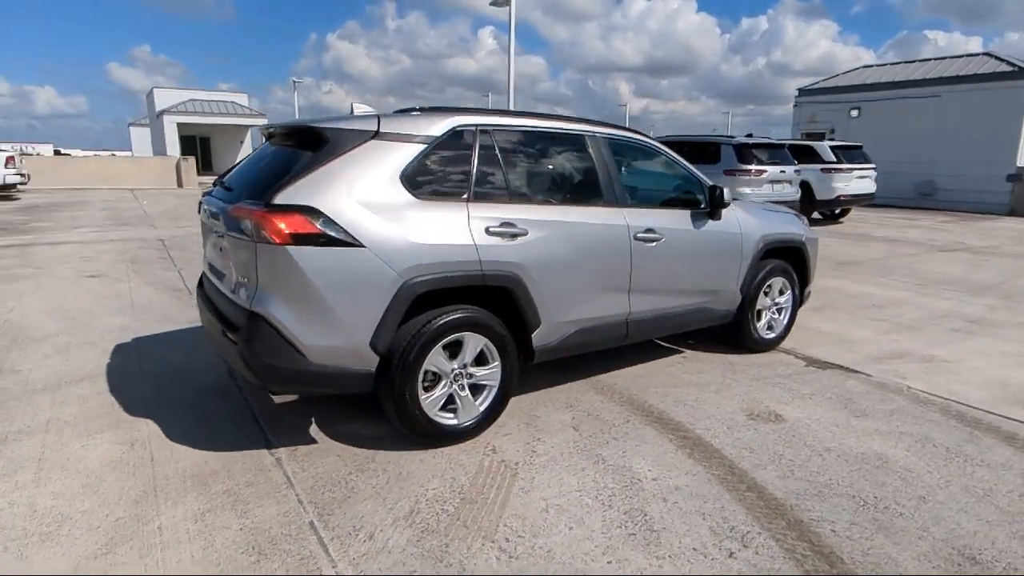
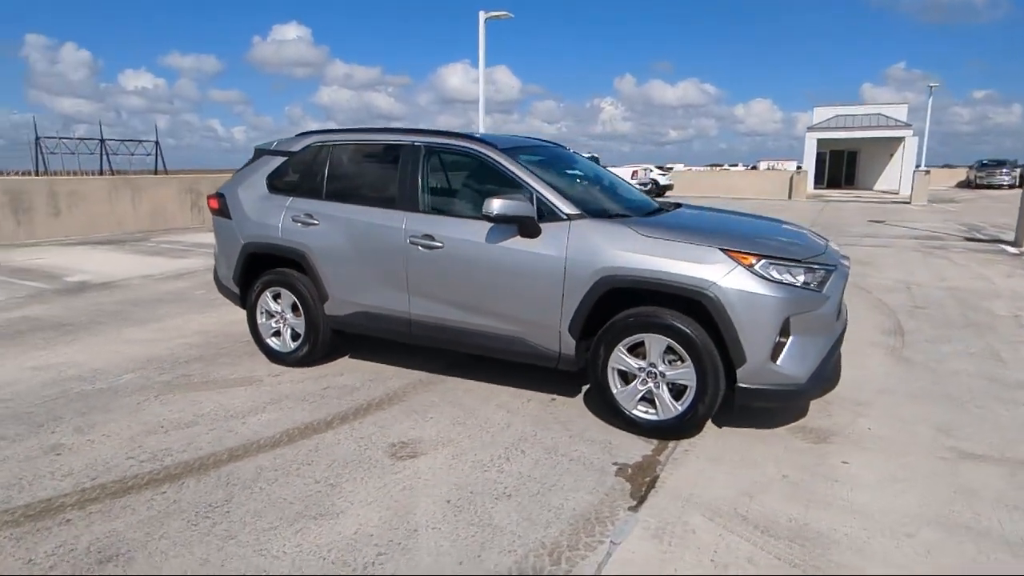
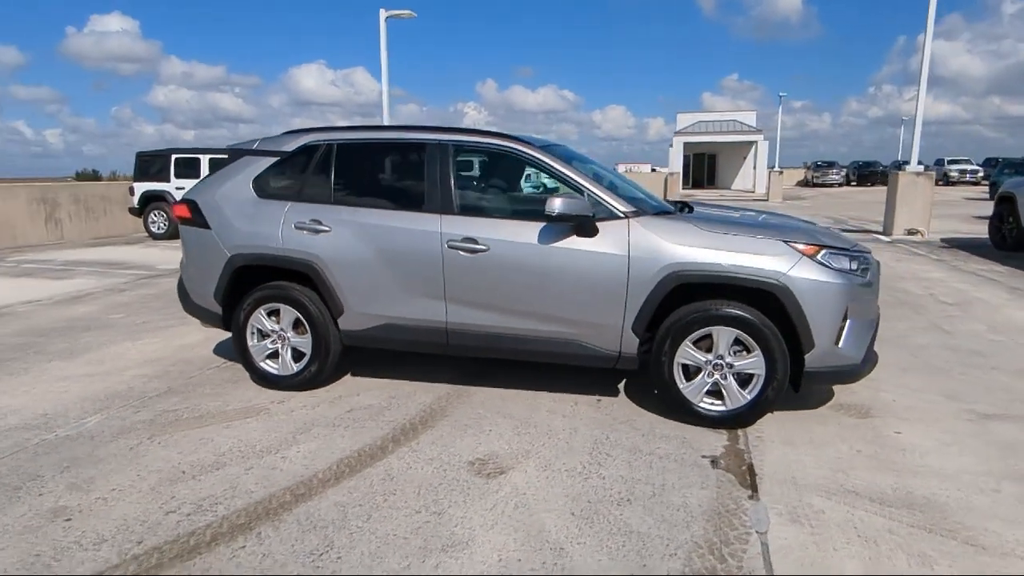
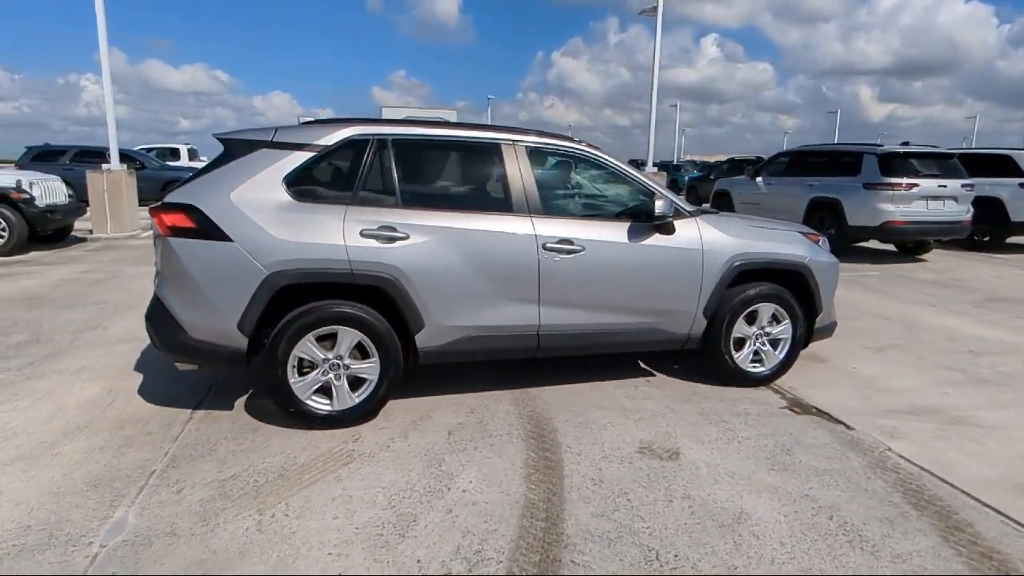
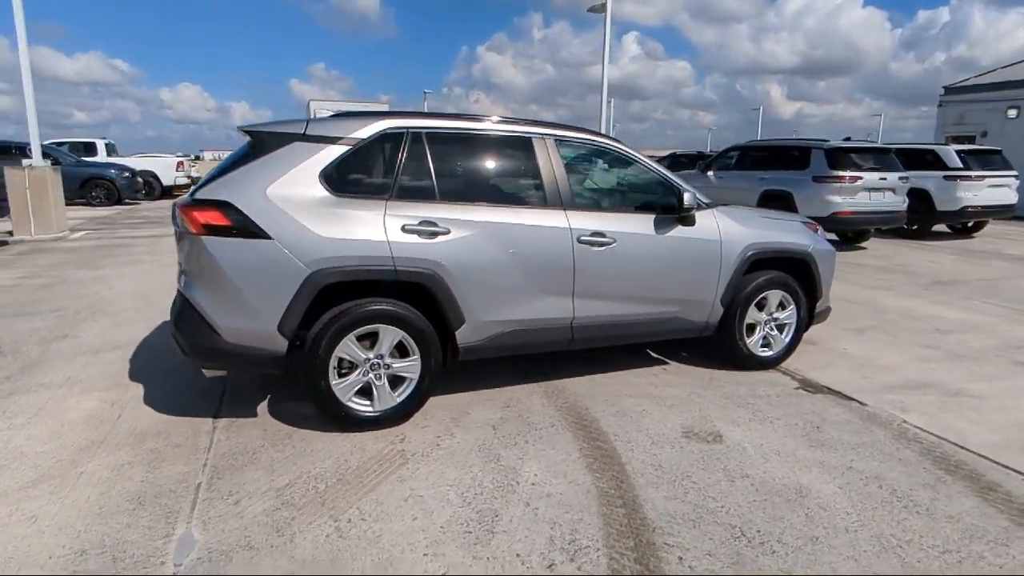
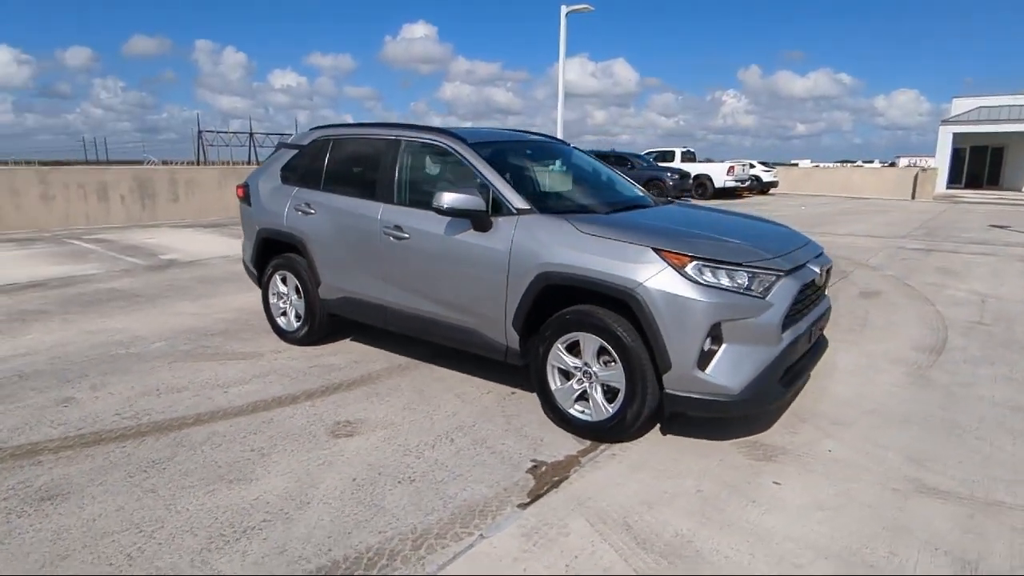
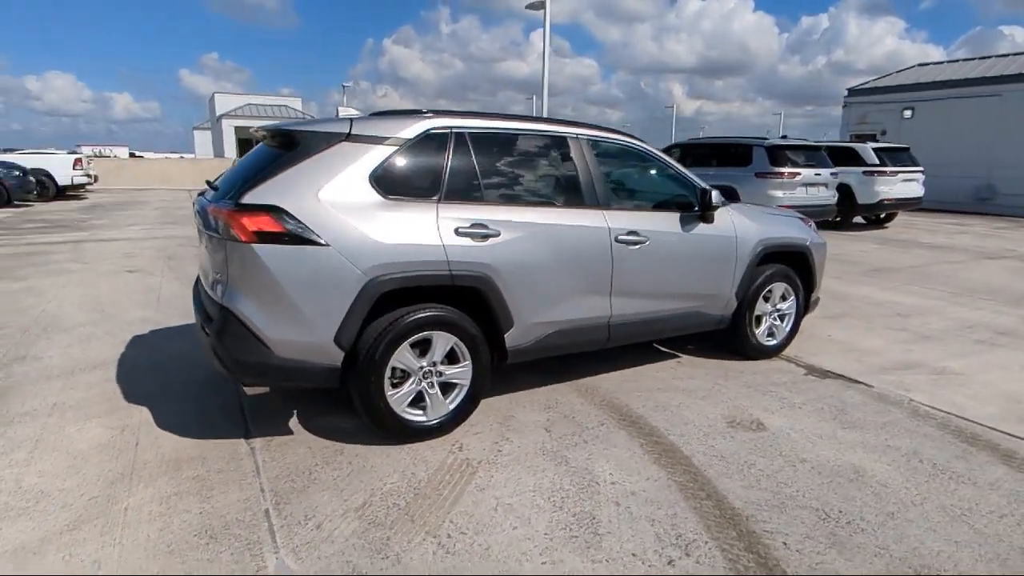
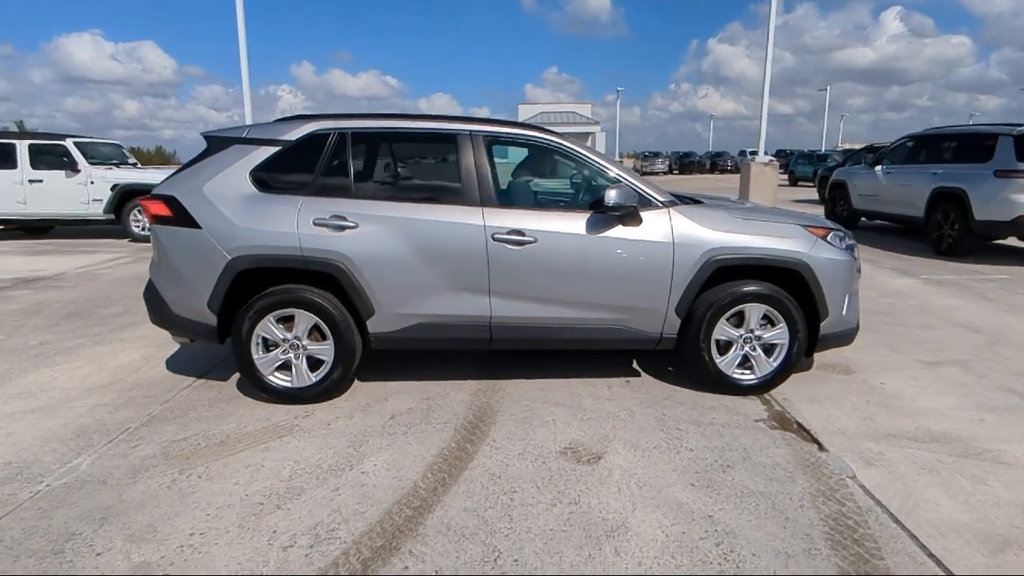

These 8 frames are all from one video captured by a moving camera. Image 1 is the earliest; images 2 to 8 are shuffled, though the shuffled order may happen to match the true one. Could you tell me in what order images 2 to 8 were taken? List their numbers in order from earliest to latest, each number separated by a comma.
7, 5, 4, 8, 3, 2, 6
